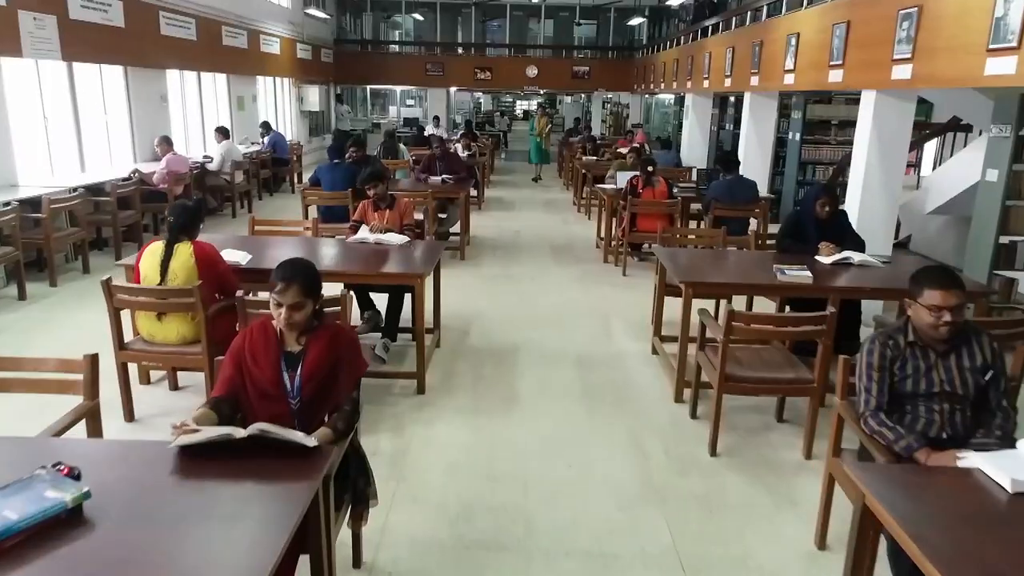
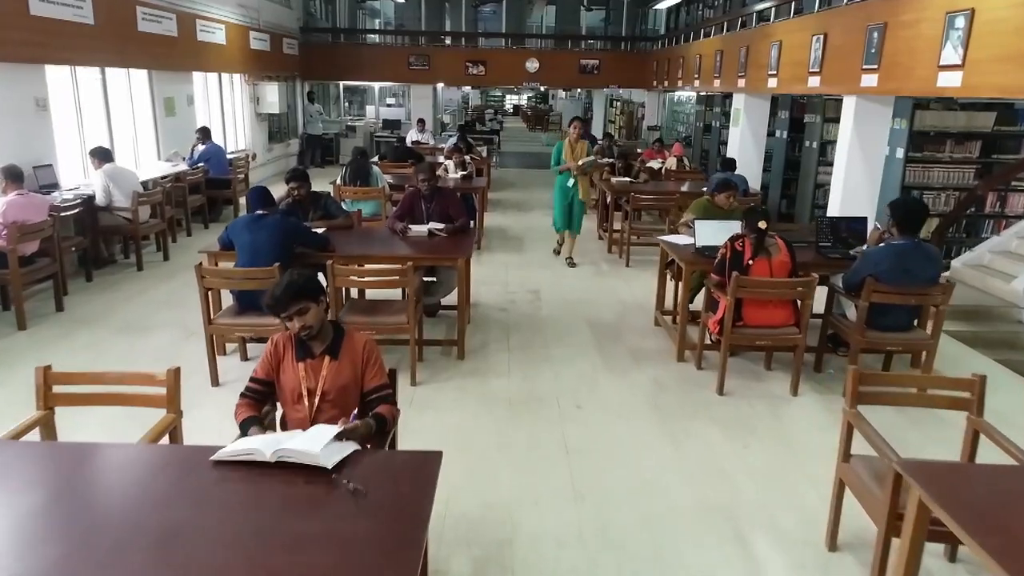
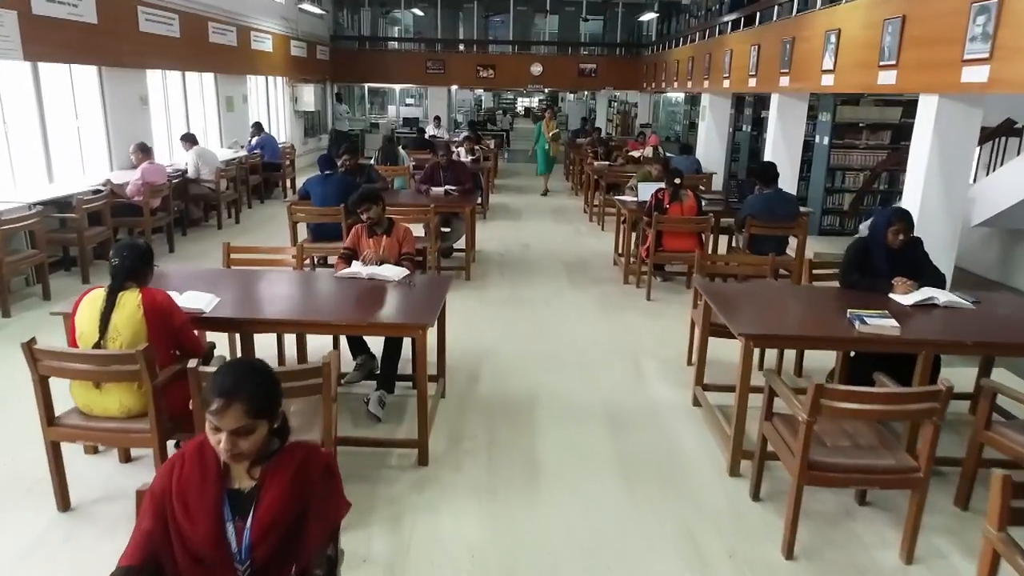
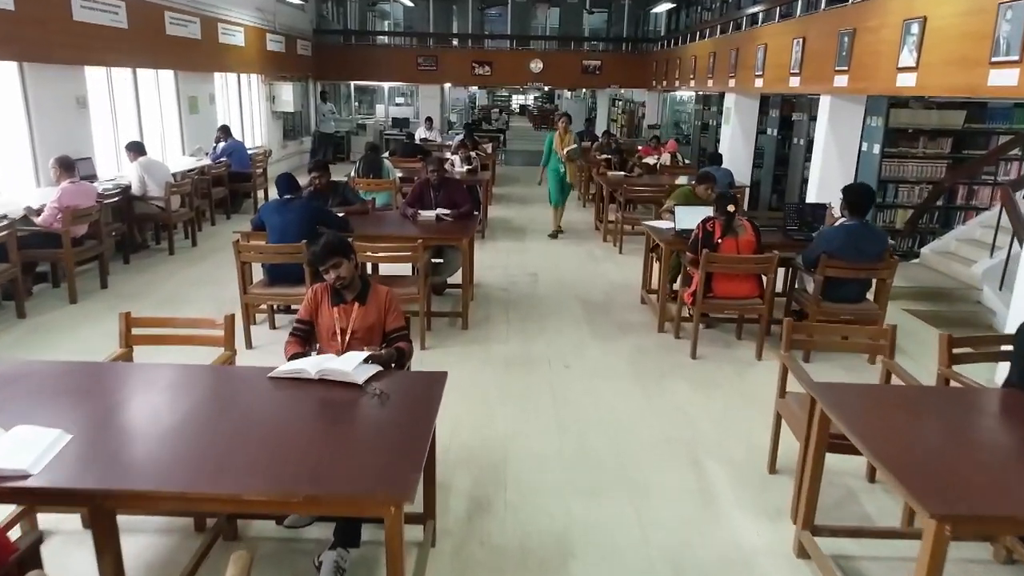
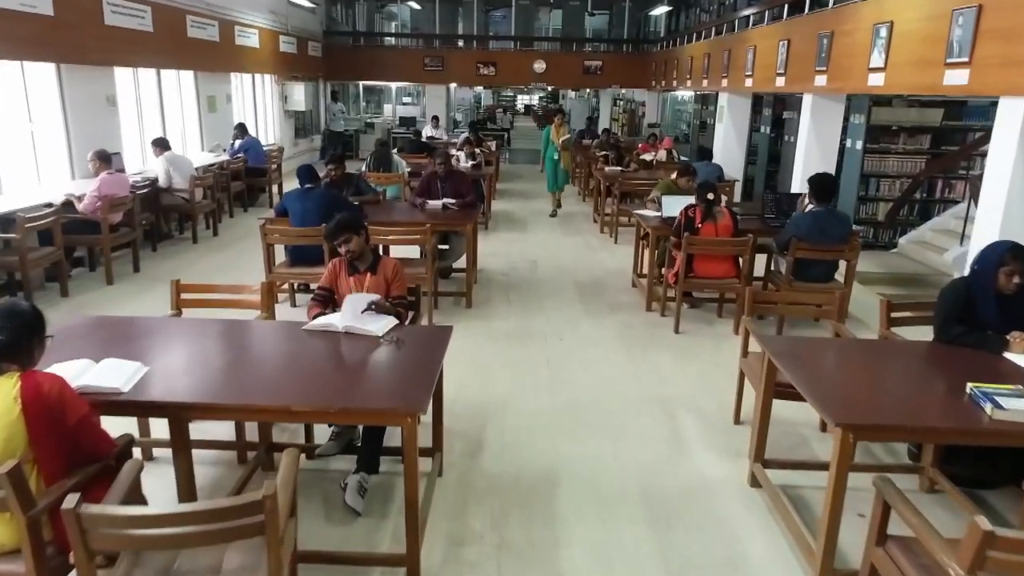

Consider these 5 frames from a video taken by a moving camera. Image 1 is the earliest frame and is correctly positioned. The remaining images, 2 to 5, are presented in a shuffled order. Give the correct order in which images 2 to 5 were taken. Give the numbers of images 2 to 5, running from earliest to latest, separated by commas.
3, 5, 4, 2
